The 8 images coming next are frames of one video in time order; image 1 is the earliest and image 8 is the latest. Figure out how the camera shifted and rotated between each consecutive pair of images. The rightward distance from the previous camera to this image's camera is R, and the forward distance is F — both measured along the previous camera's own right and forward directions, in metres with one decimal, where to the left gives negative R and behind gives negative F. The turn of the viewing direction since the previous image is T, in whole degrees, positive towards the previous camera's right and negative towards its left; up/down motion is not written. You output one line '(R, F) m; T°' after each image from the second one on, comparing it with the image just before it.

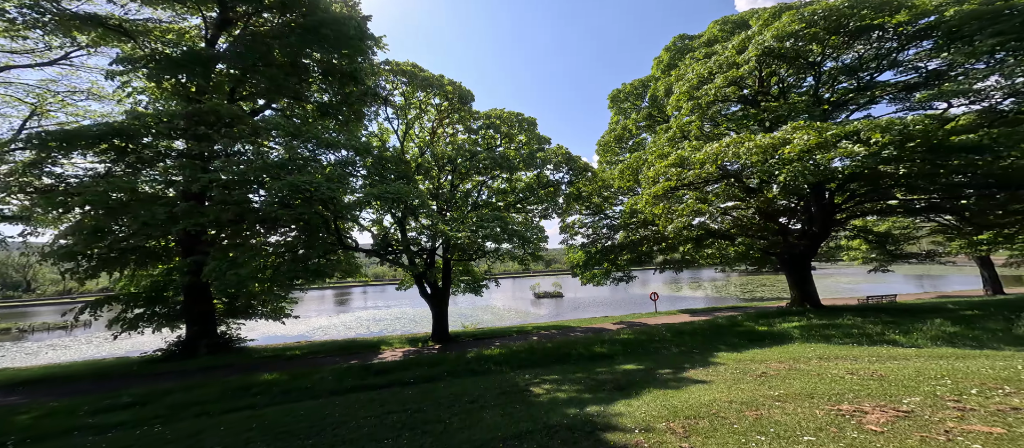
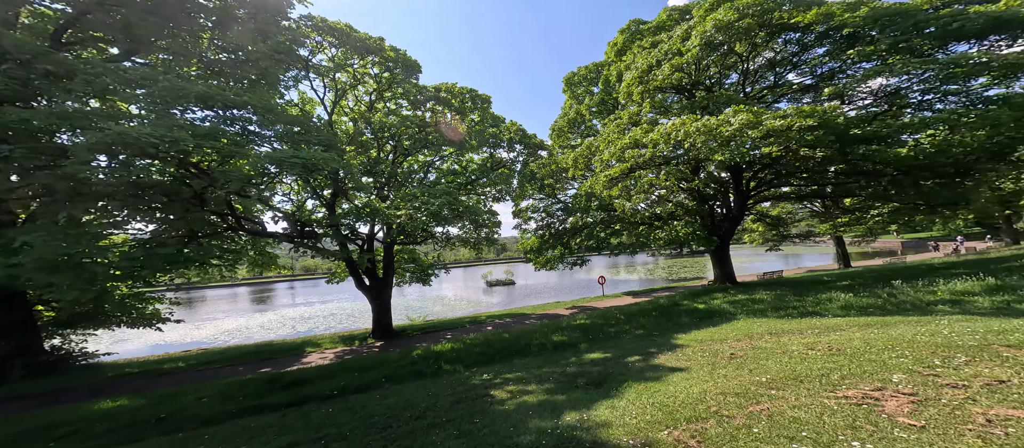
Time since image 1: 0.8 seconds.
(0.0, +0.7) m; +8°
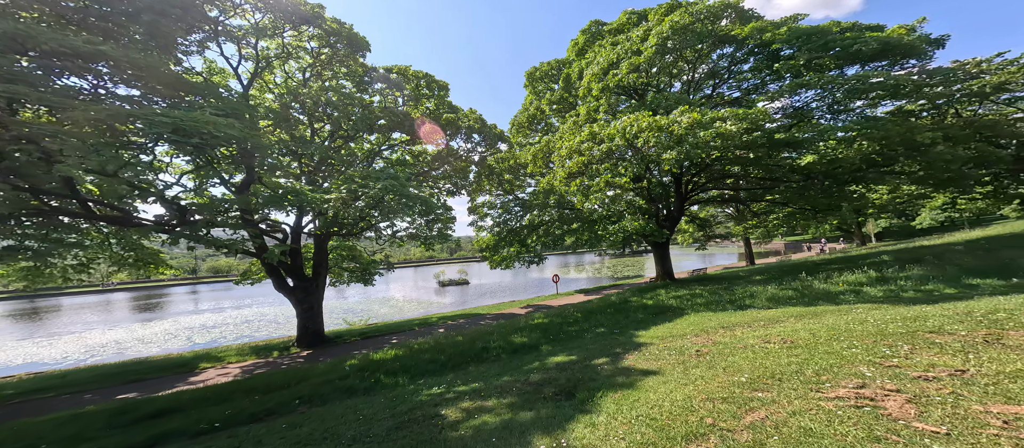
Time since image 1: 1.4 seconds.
(0.0, +0.5) m; +7°
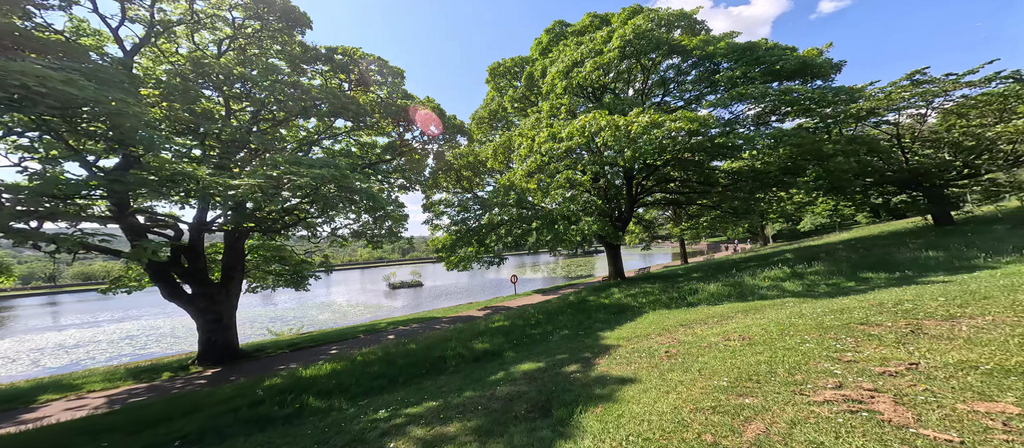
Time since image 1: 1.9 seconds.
(-0.1, +0.3) m; +7°
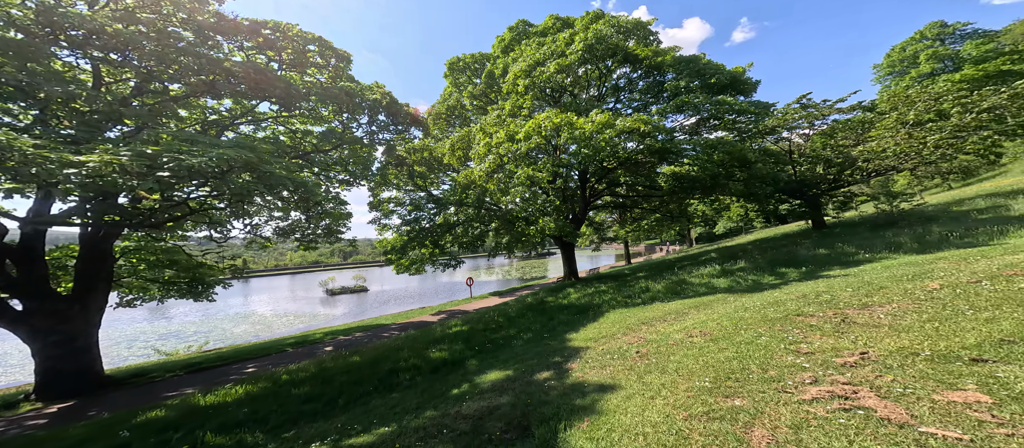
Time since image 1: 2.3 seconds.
(-0.2, +0.3) m; +8°
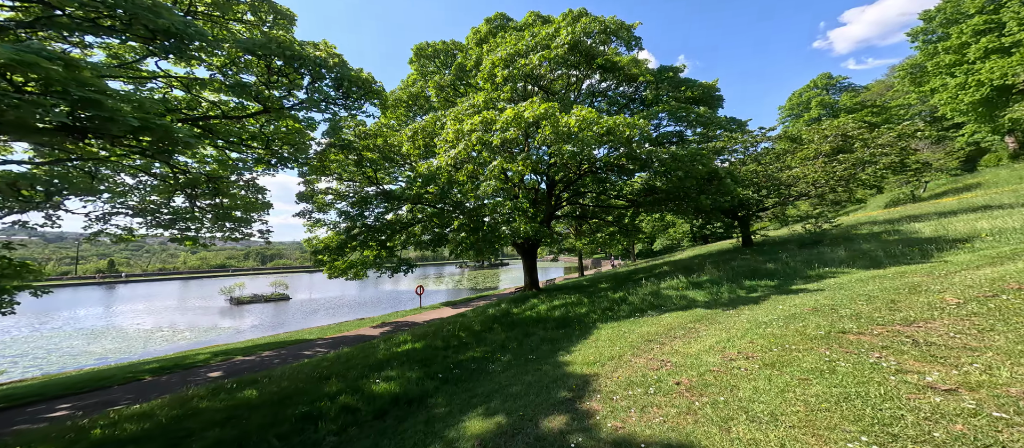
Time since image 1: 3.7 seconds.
(-0.6, +1.3) m; +10°
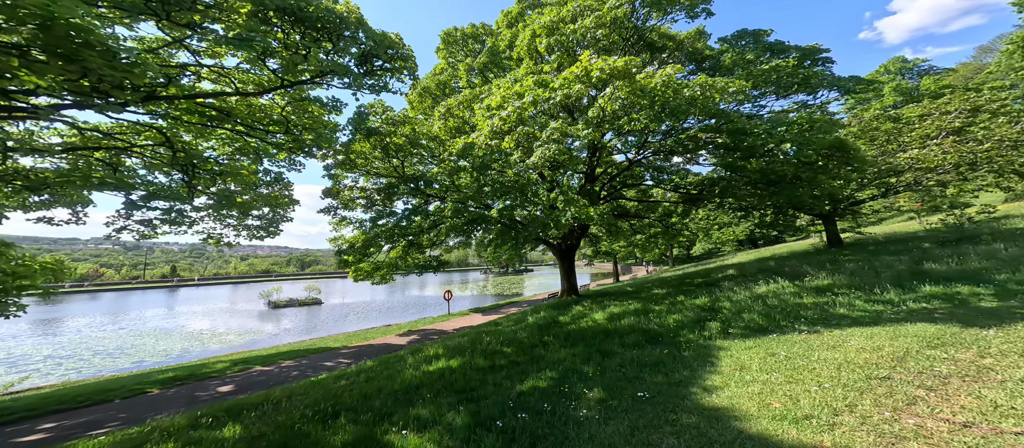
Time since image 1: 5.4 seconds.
(-0.8, +2.2) m; -4°
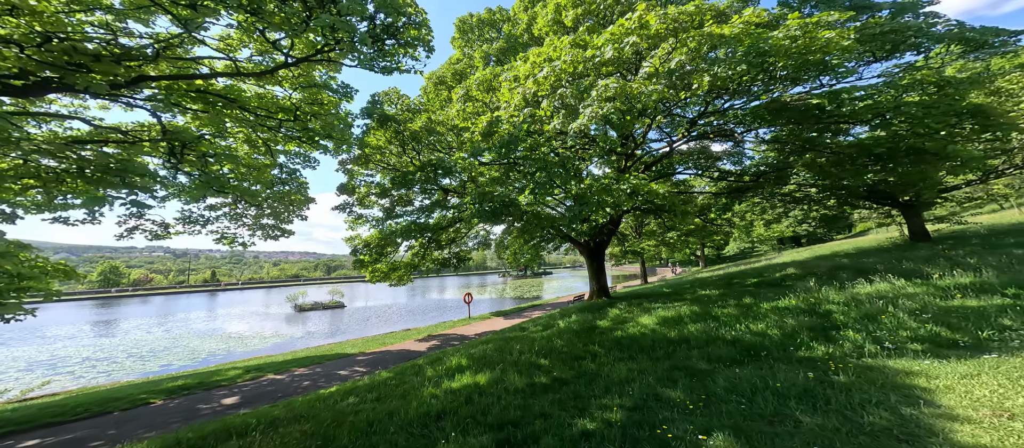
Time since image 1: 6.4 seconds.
(-0.4, +1.6) m; -3°
